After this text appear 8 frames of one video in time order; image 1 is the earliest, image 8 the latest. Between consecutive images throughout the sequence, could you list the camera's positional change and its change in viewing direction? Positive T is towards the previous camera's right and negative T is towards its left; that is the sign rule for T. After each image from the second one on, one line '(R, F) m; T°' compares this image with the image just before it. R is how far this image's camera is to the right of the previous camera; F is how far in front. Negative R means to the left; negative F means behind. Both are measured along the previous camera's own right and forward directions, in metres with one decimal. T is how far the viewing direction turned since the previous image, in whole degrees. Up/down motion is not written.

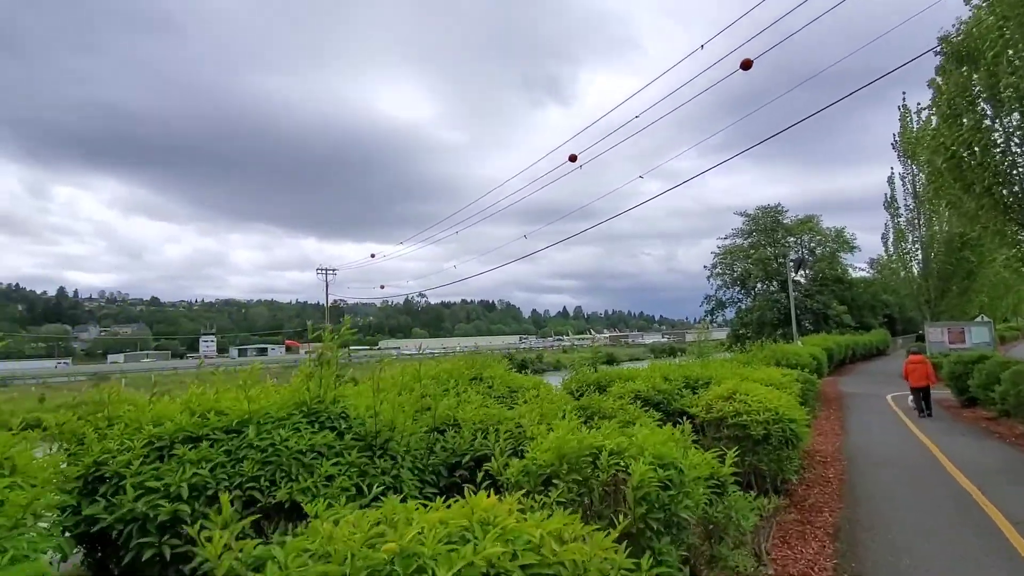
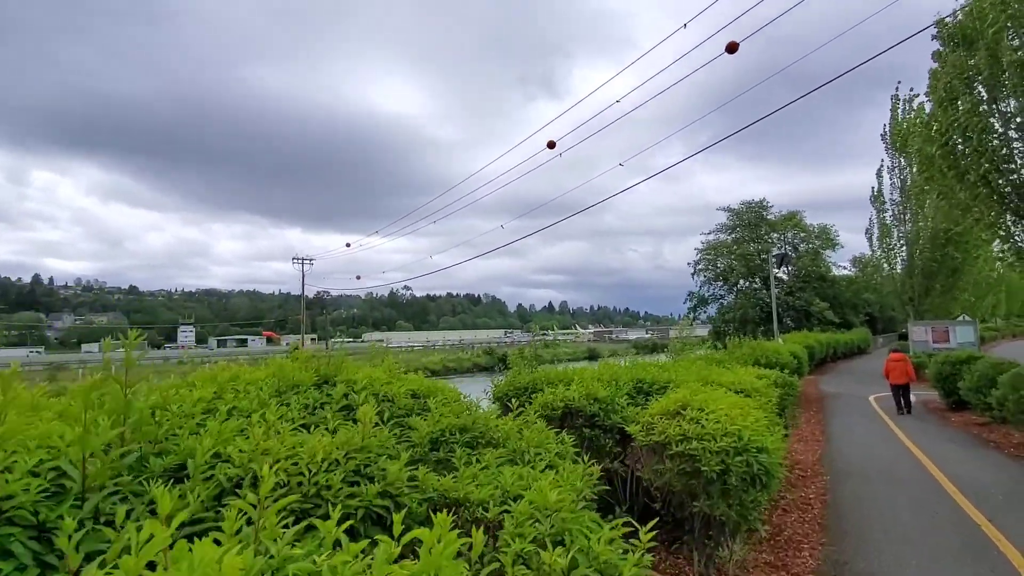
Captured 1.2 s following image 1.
(+0.7, +1.1) m; +2°
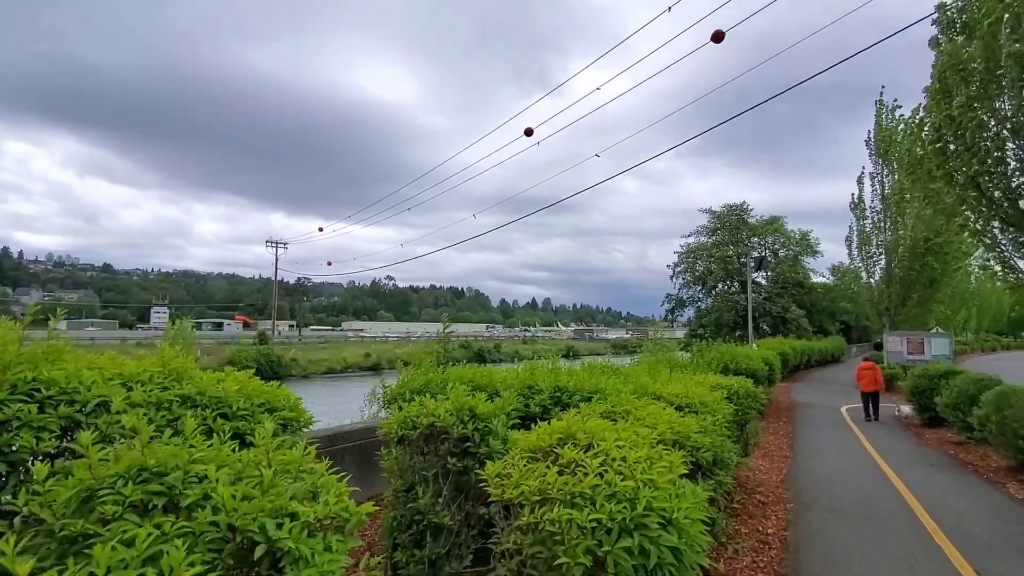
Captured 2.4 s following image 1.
(+0.7, +1.0) m; +2°
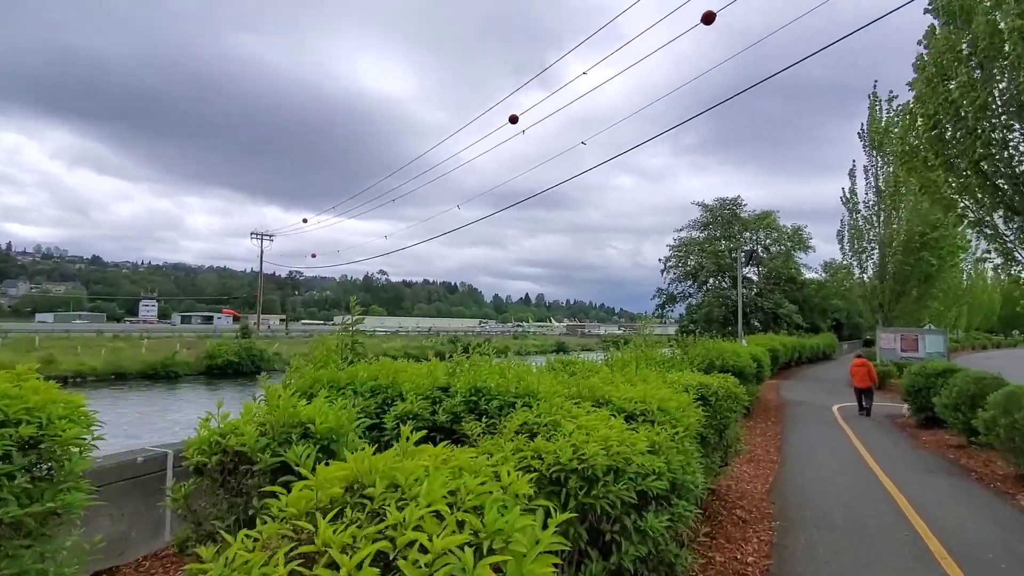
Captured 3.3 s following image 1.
(+0.5, +0.8) m; +1°
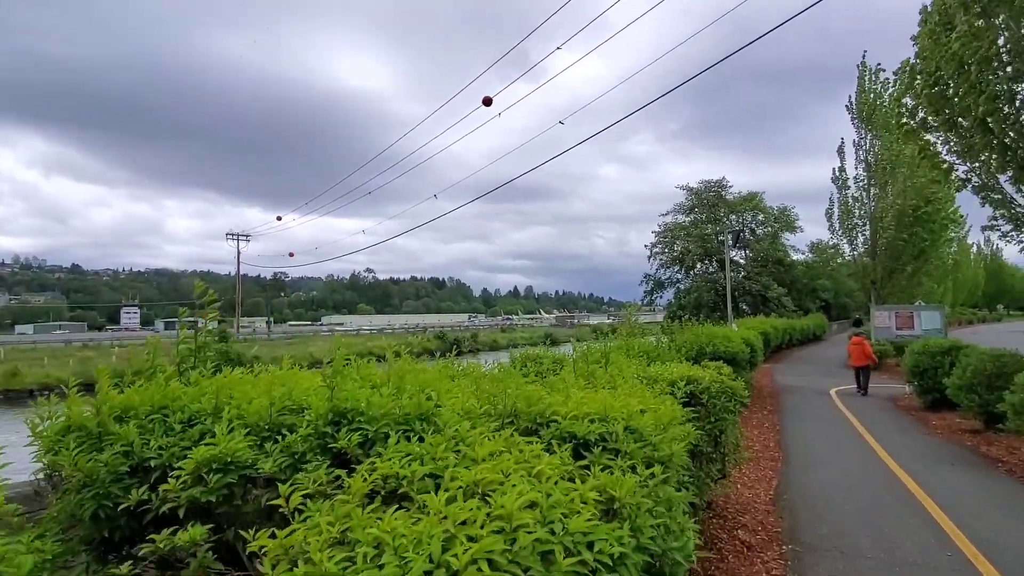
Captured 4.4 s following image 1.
(+0.4, +1.0) m; +1°
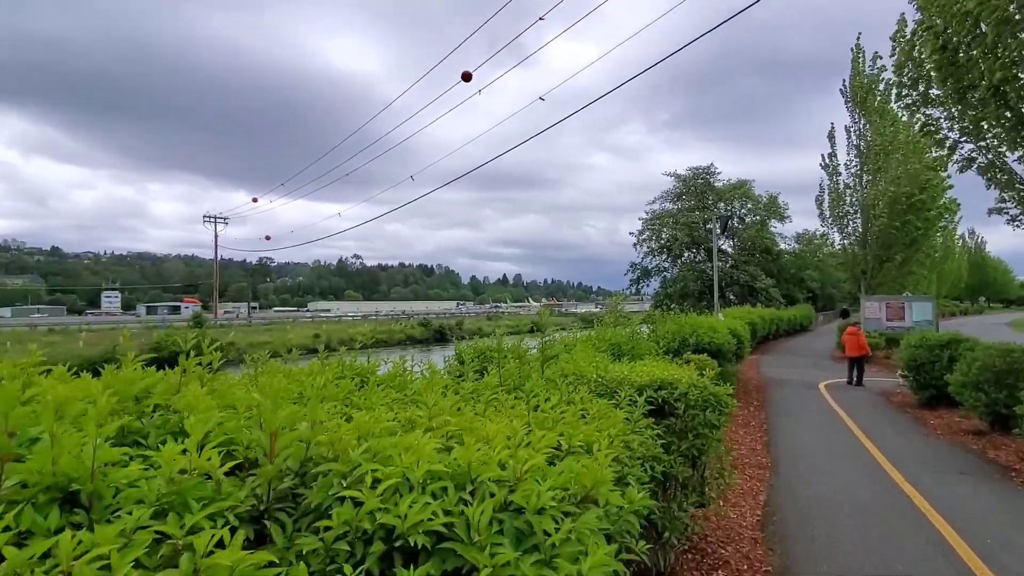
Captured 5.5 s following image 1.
(+0.4, +0.9) m; +1°
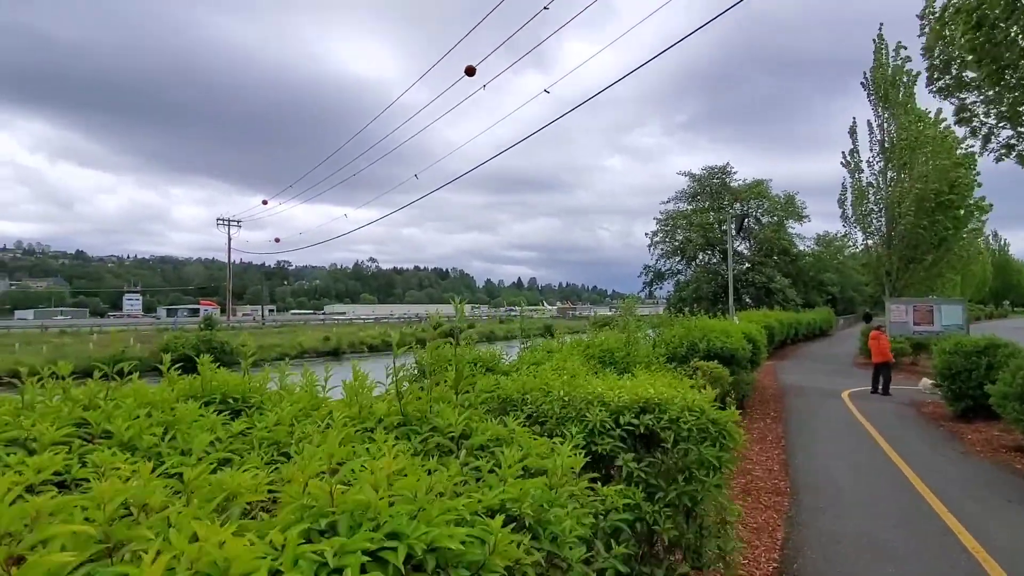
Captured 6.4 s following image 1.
(+0.3, +0.7) m; -2°
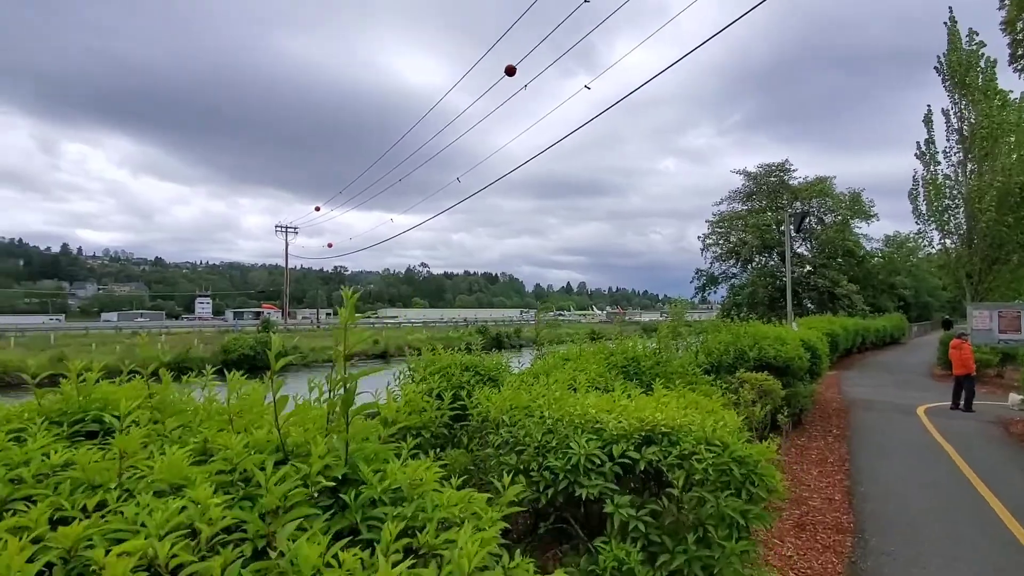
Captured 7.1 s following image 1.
(+0.3, +0.5) m; -6°
